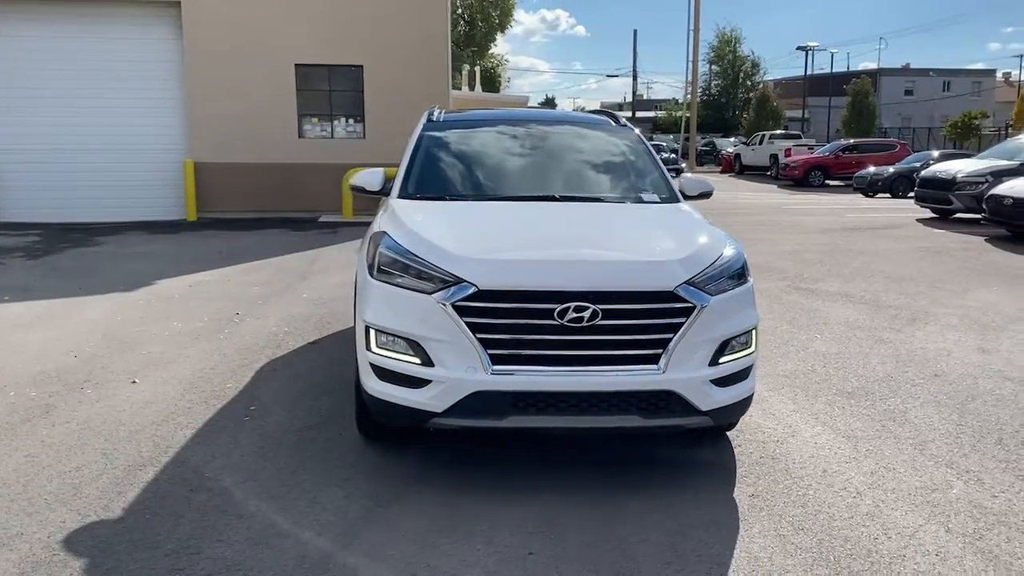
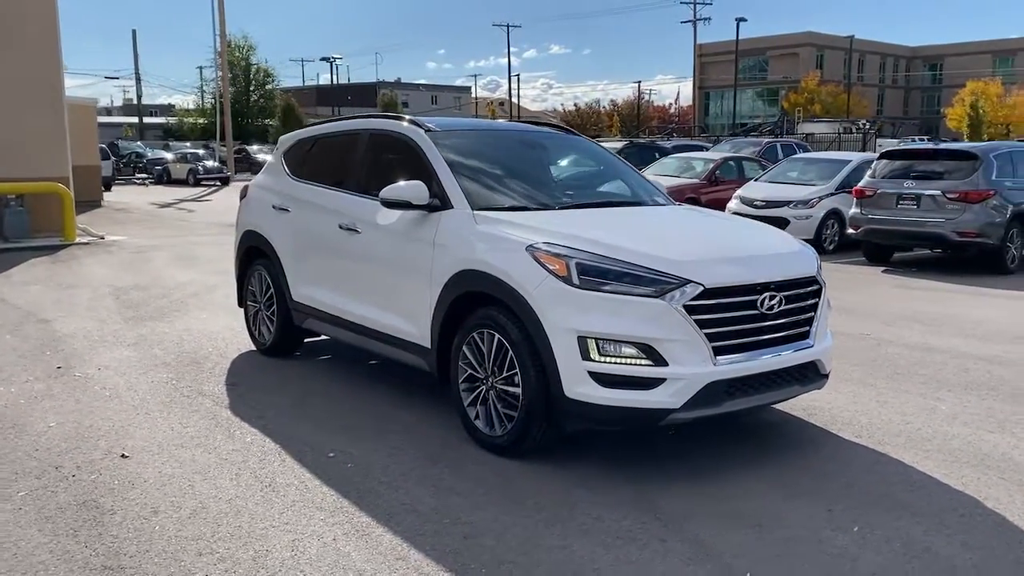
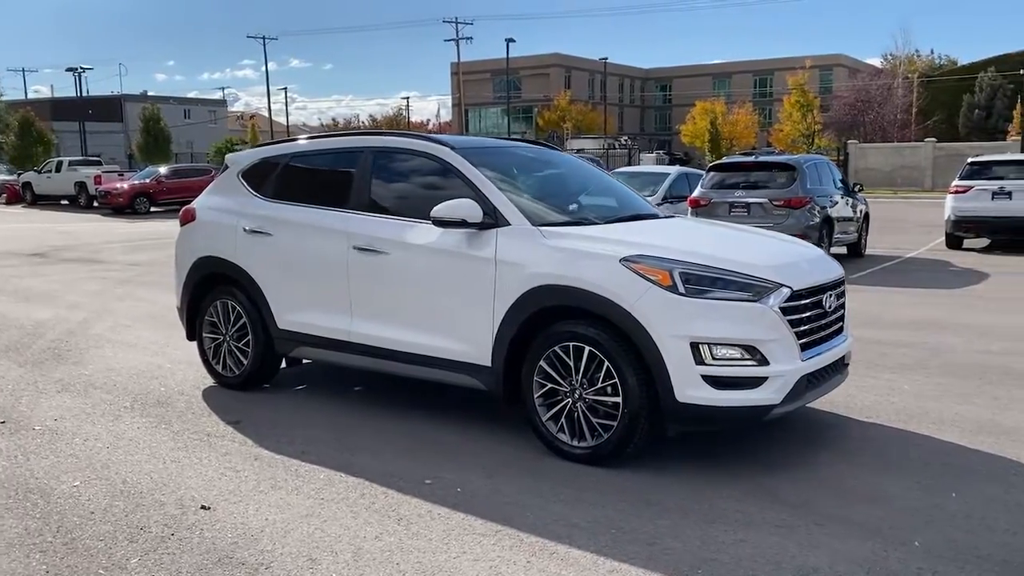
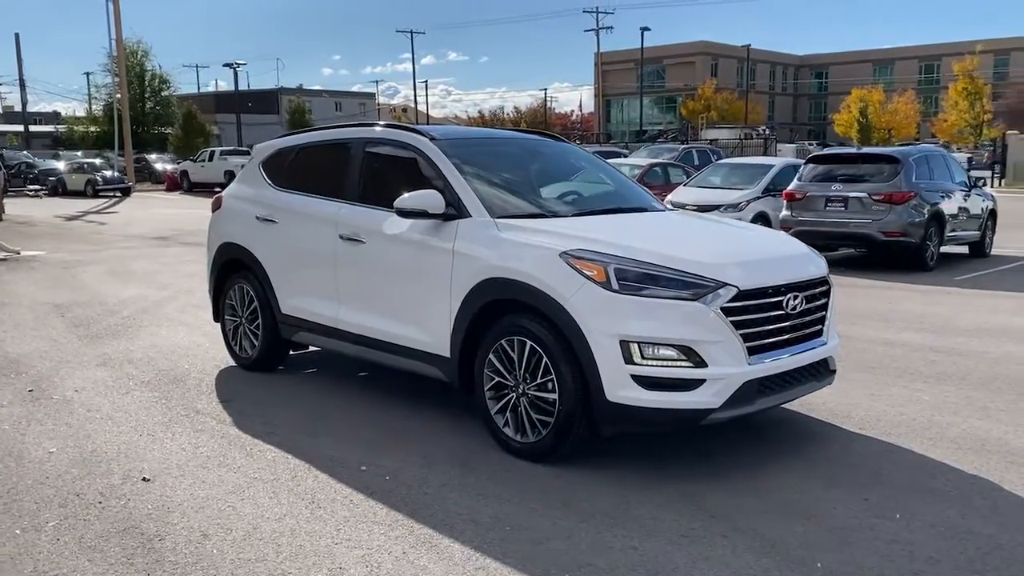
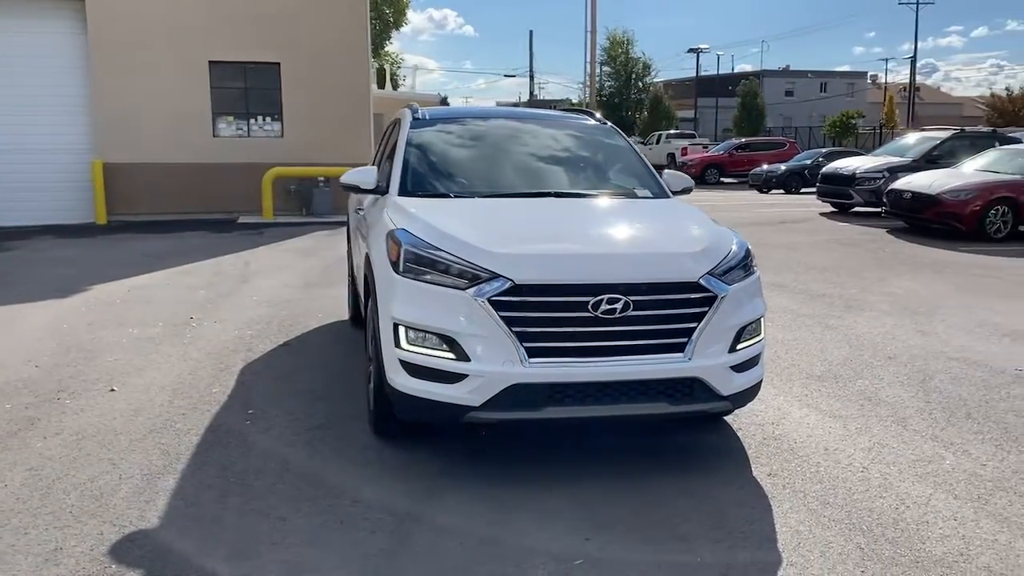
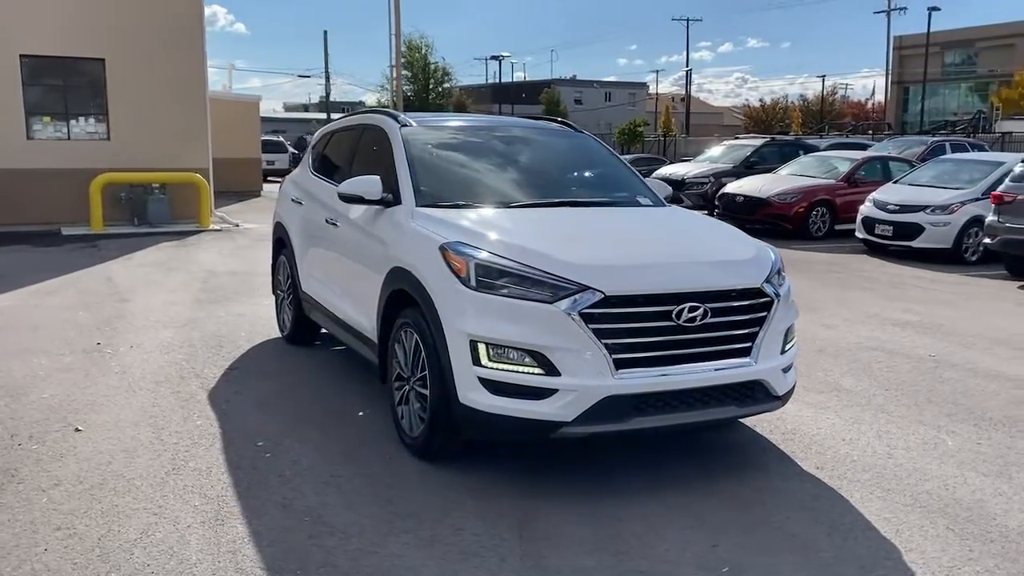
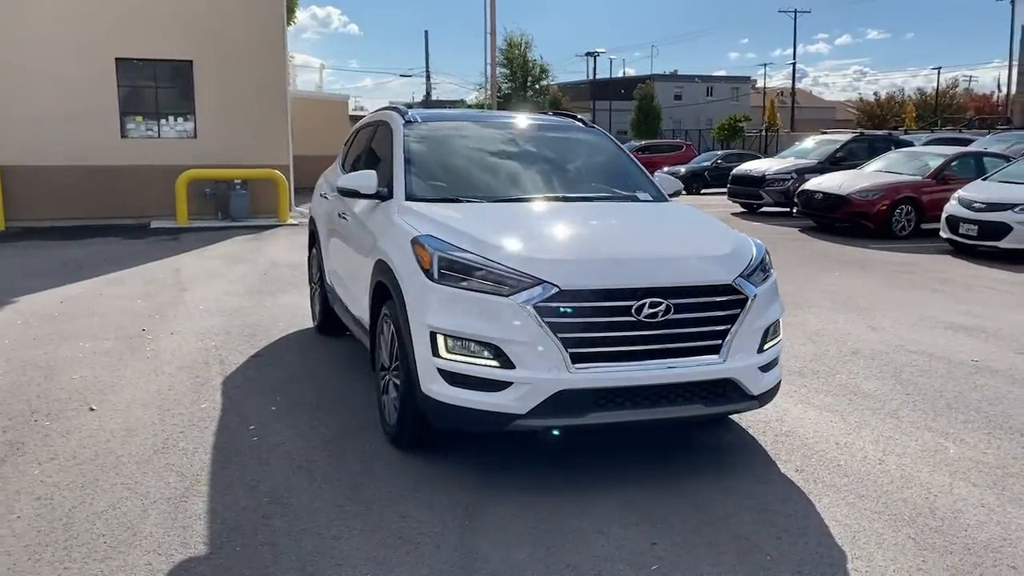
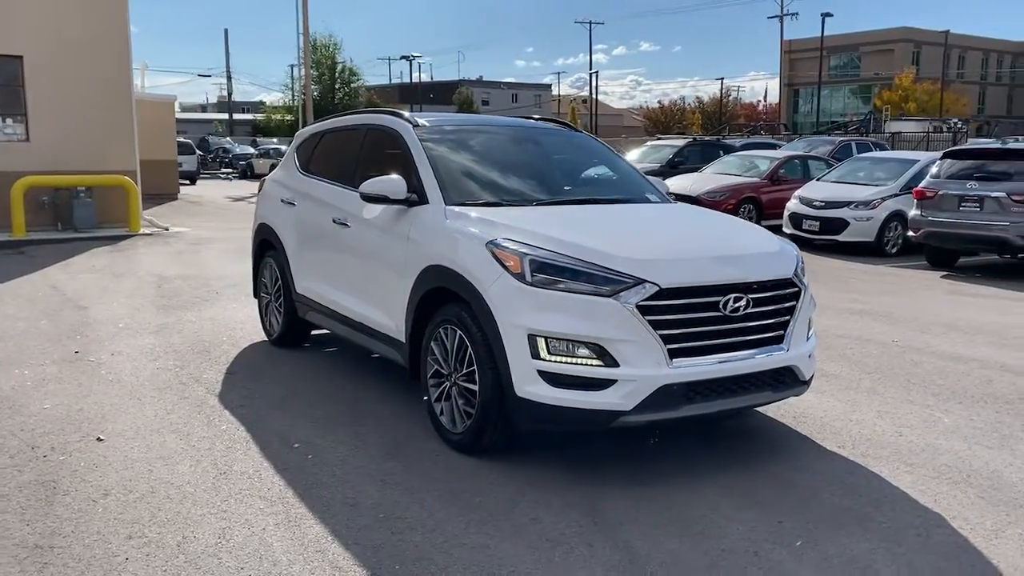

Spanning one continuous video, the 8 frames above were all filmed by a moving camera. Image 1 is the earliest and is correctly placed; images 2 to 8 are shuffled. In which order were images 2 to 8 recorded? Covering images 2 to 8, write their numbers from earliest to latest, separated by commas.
5, 7, 6, 8, 2, 4, 3
